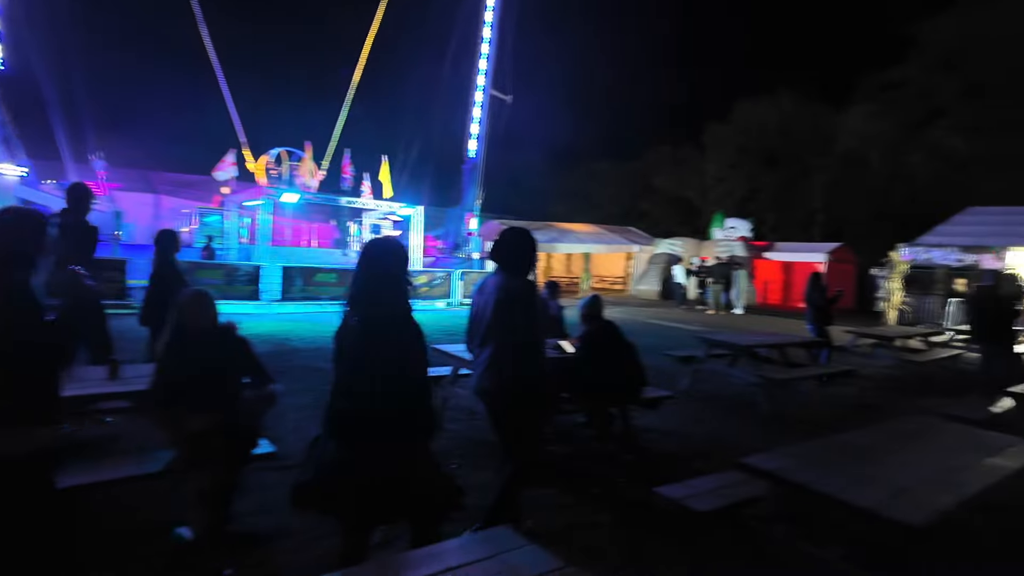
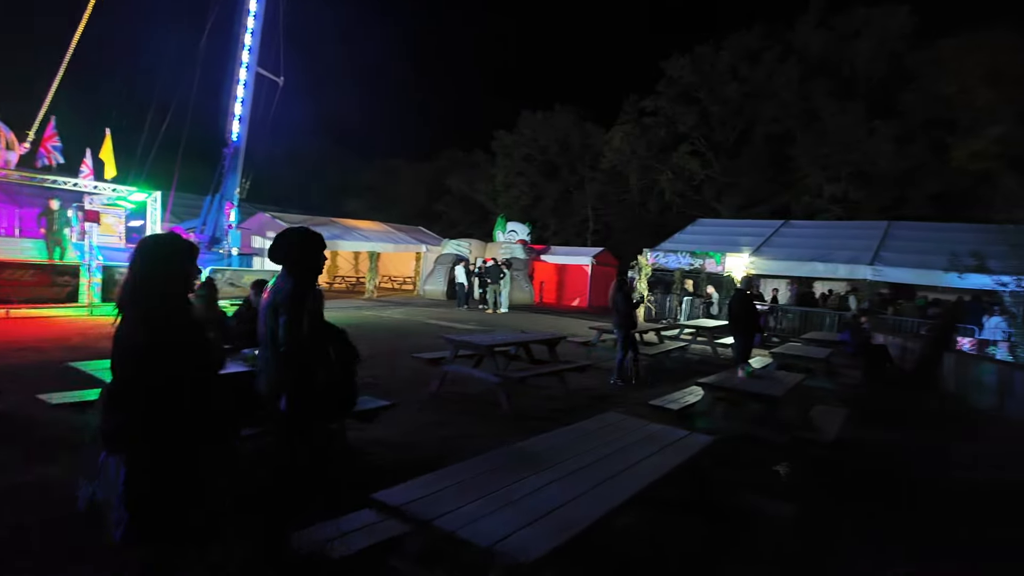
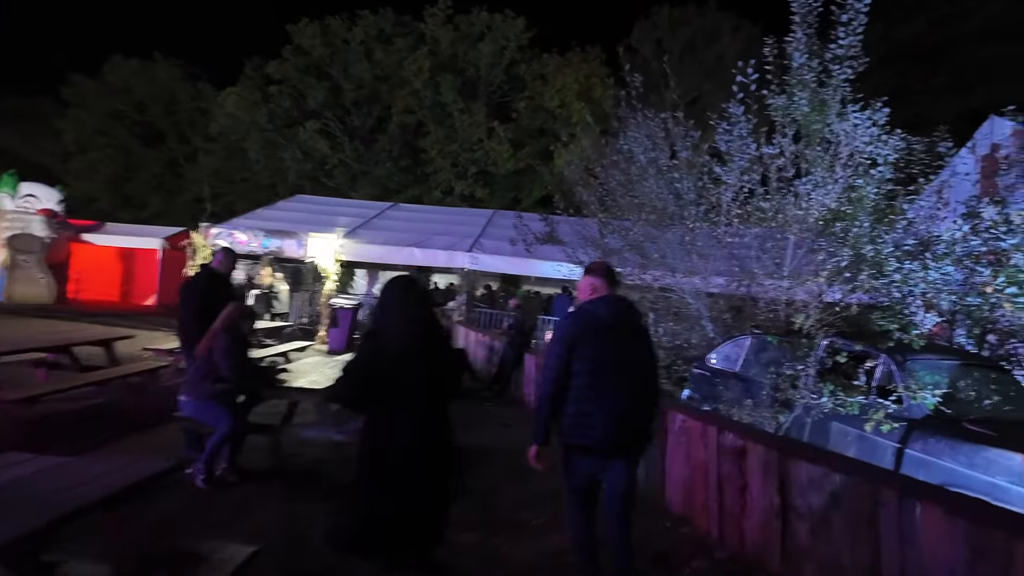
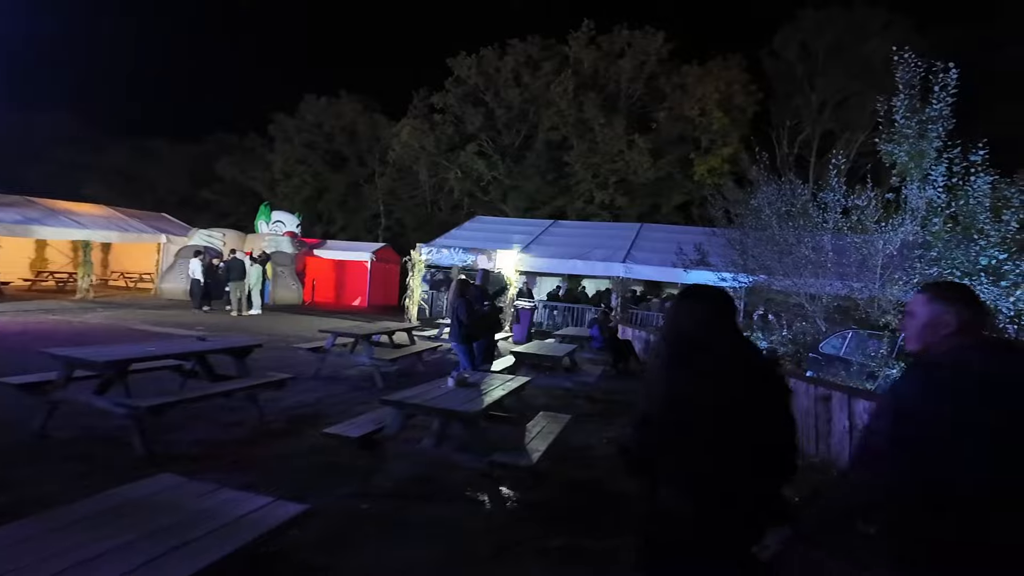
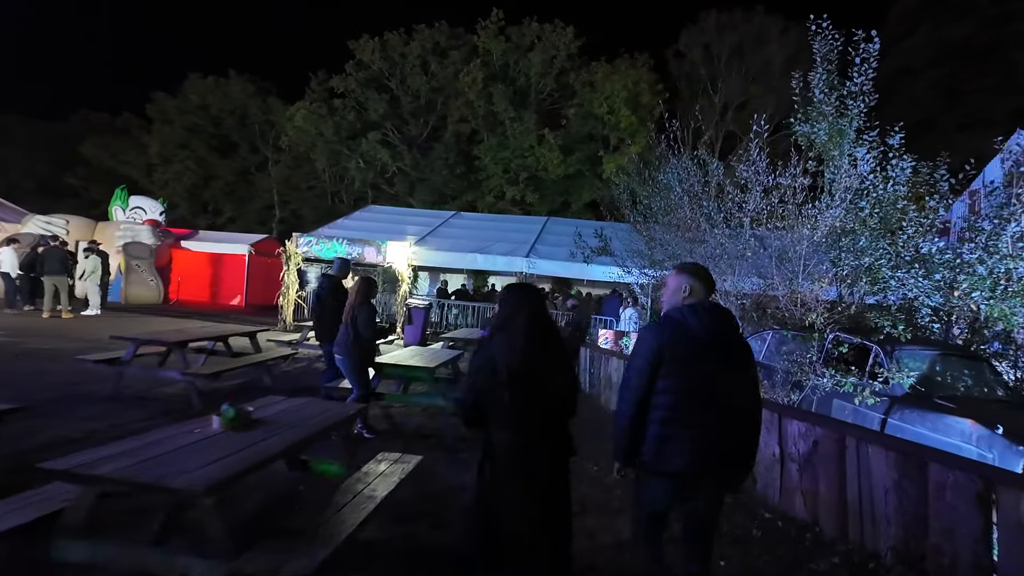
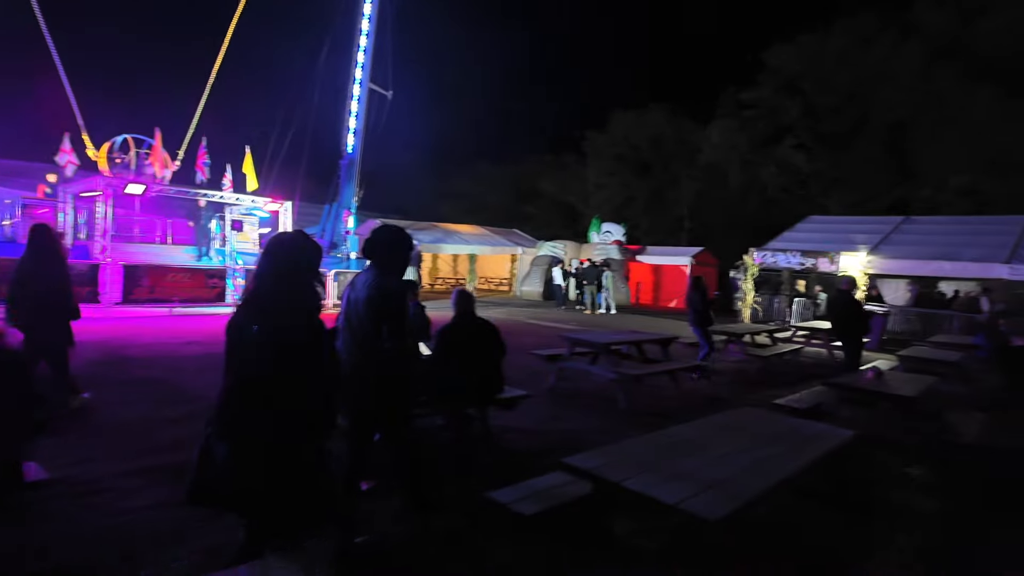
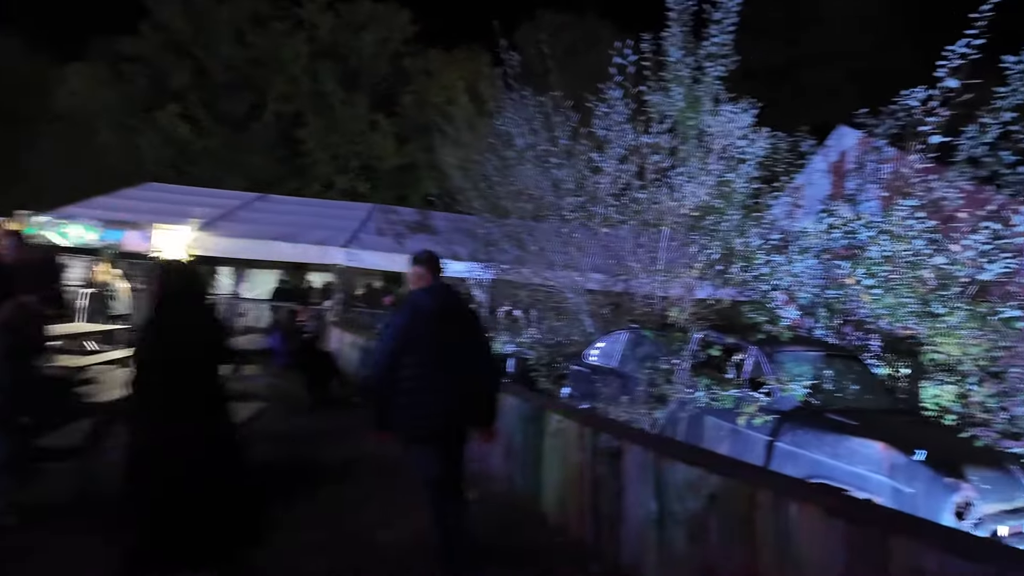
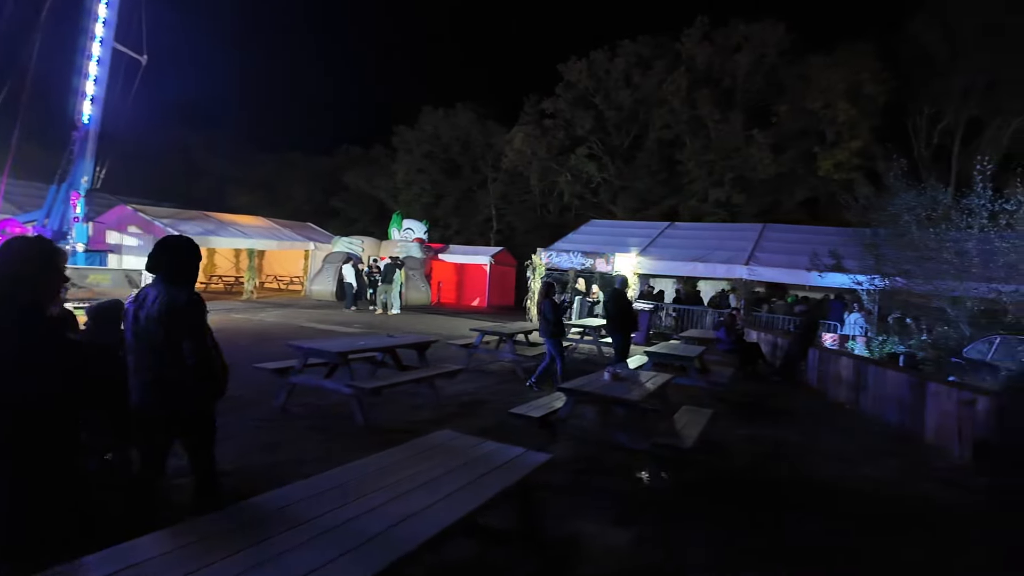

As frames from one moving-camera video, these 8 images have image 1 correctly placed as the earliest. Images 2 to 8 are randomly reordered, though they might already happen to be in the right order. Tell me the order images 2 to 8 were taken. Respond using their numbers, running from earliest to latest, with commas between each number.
6, 2, 8, 4, 5, 3, 7
